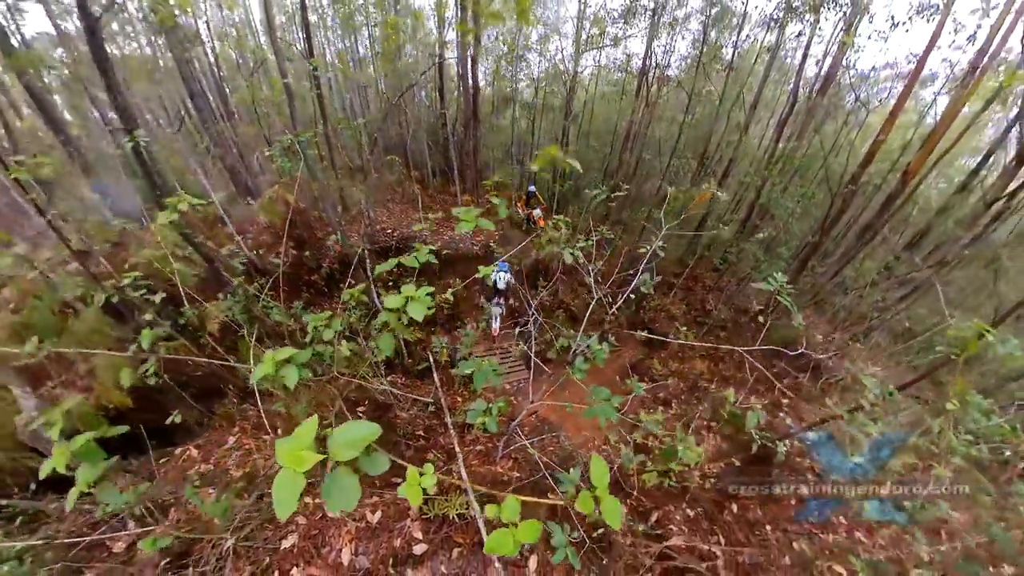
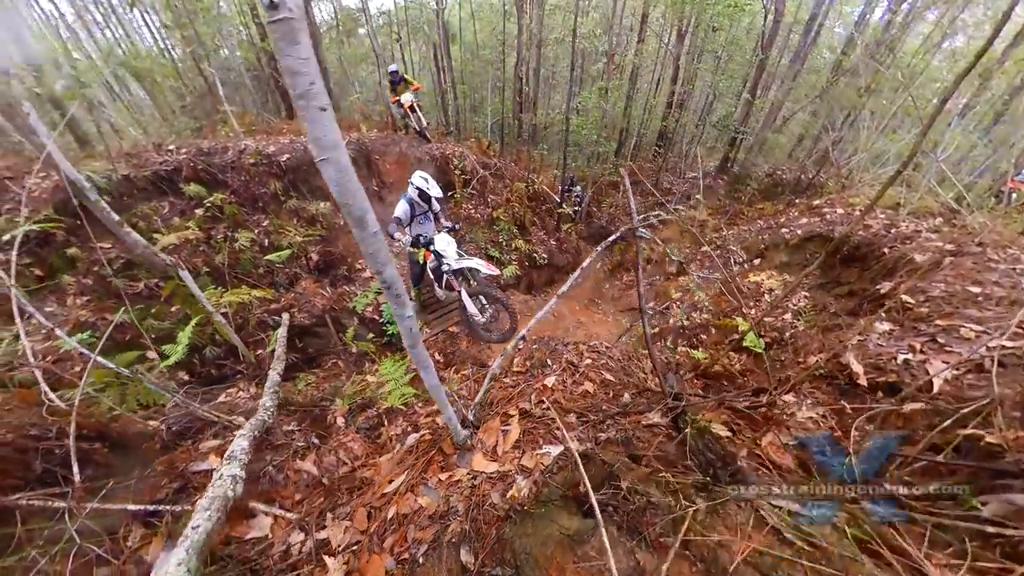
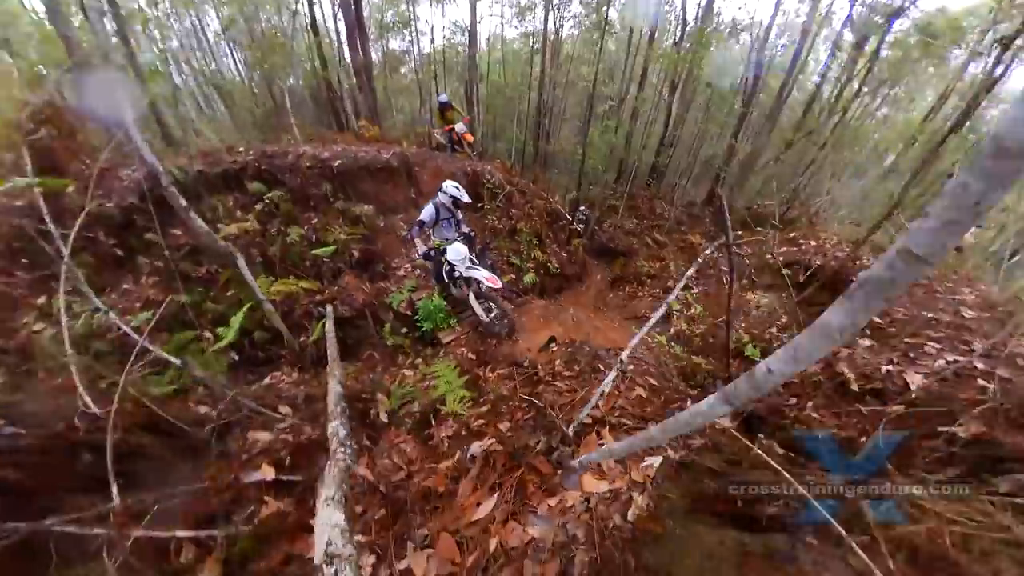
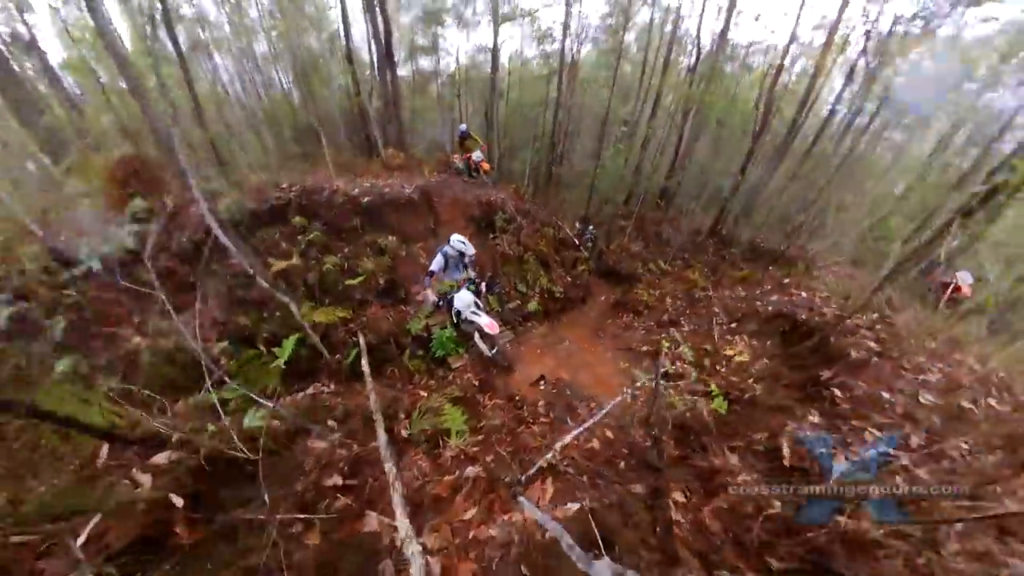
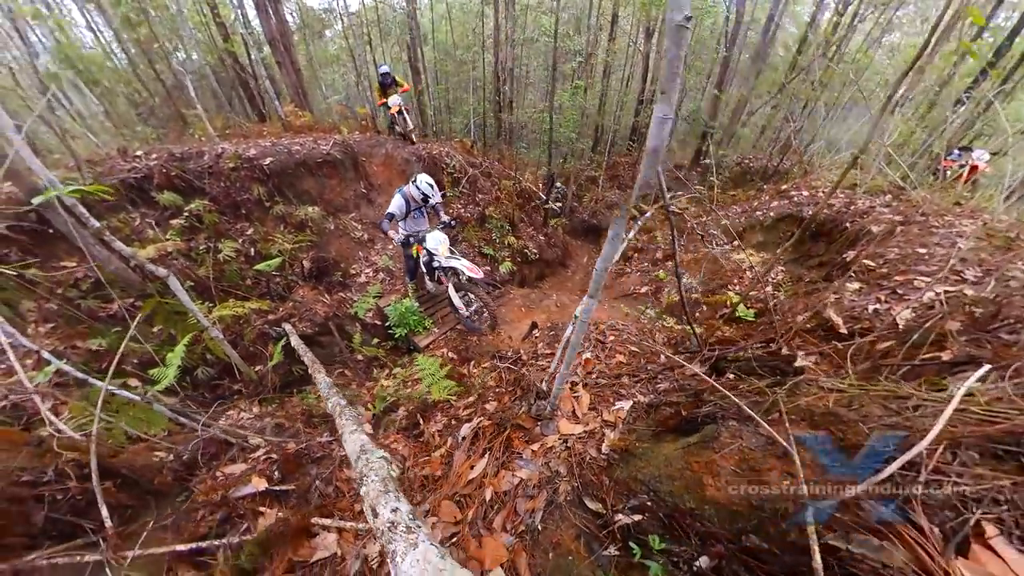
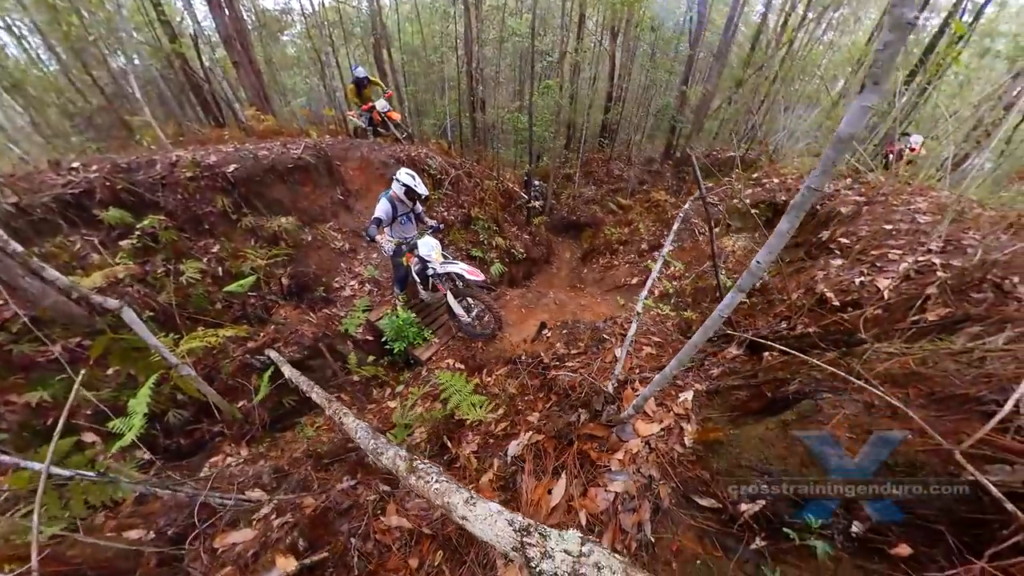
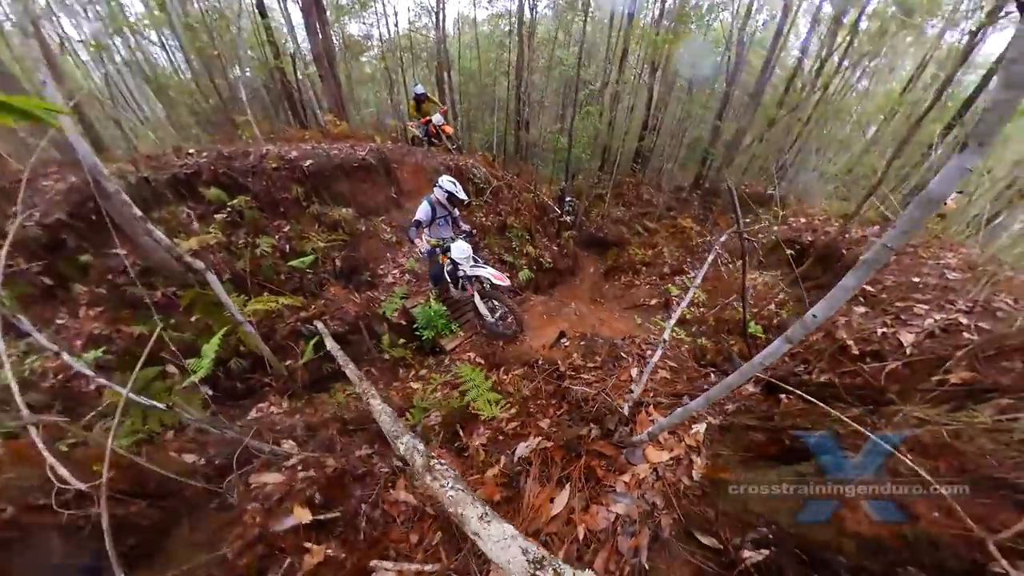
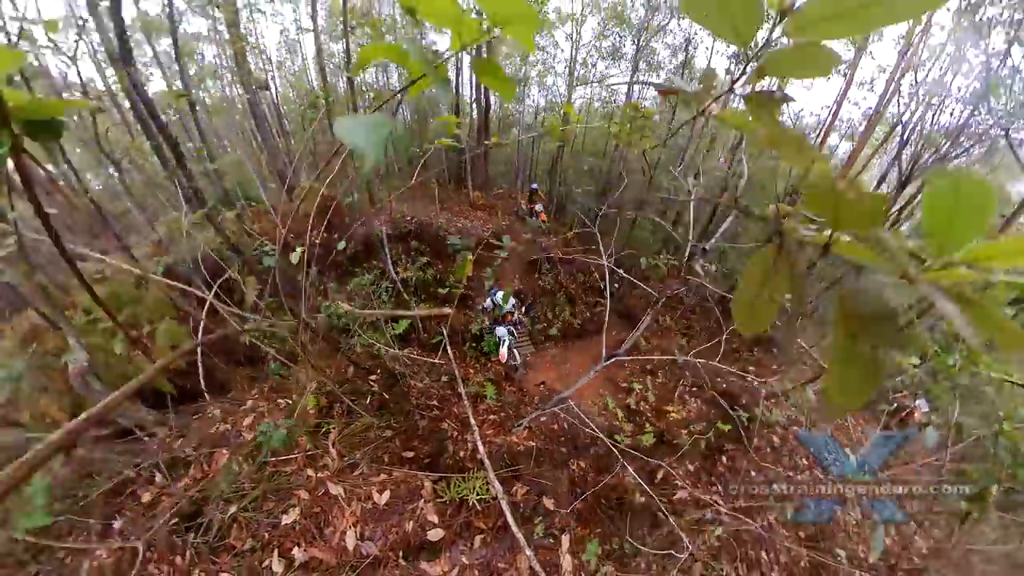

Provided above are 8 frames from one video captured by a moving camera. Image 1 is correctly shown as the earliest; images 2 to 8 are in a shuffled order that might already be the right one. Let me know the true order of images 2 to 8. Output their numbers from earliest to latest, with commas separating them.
8, 4, 3, 7, 6, 5, 2
